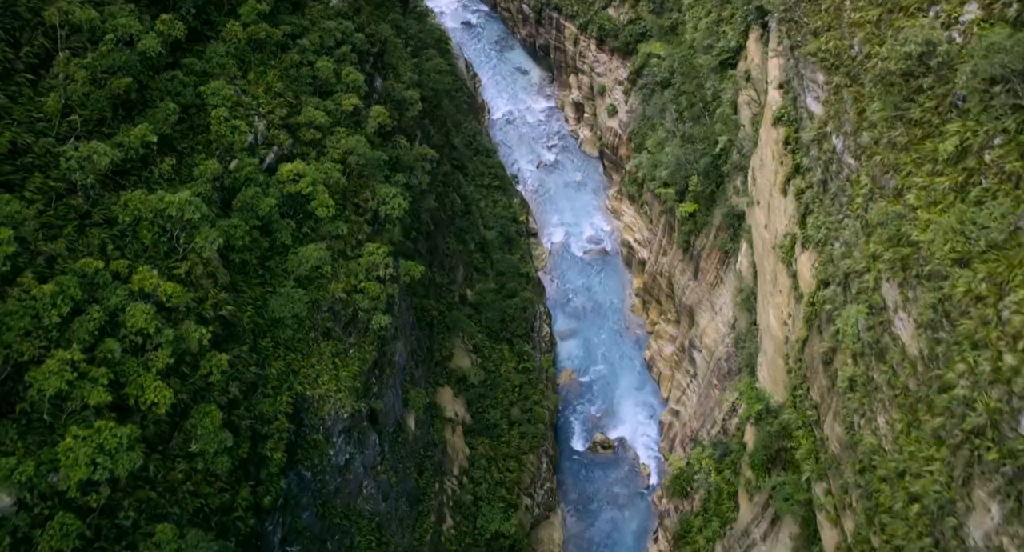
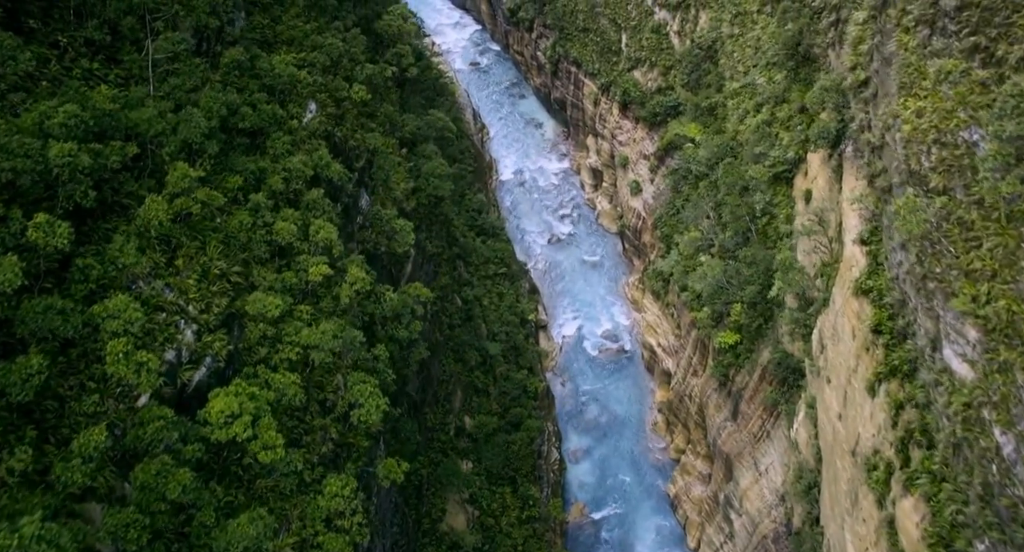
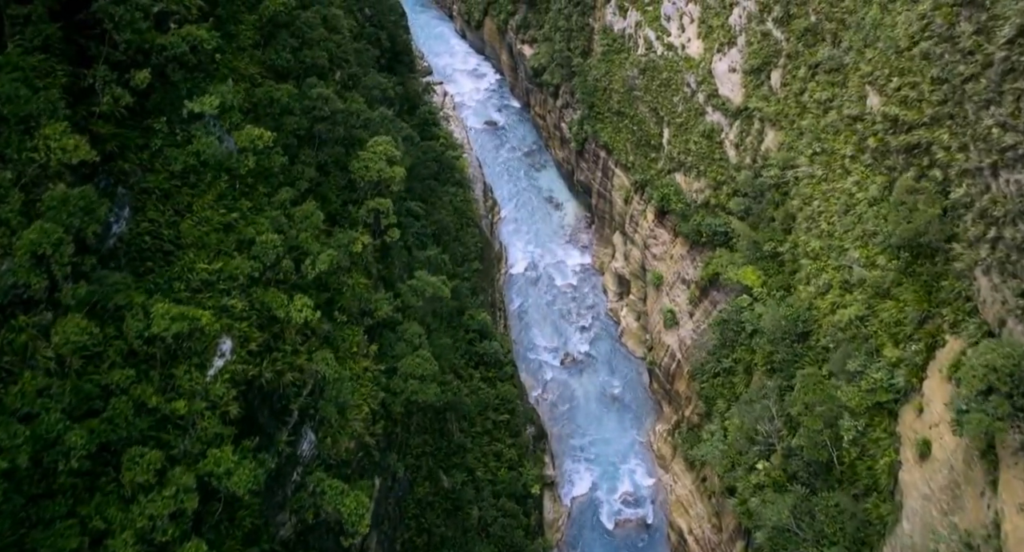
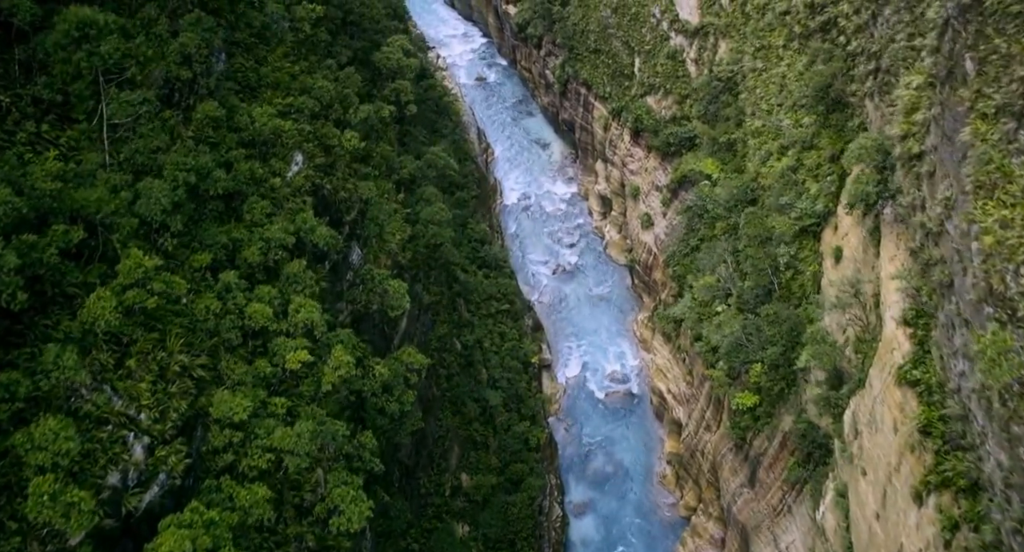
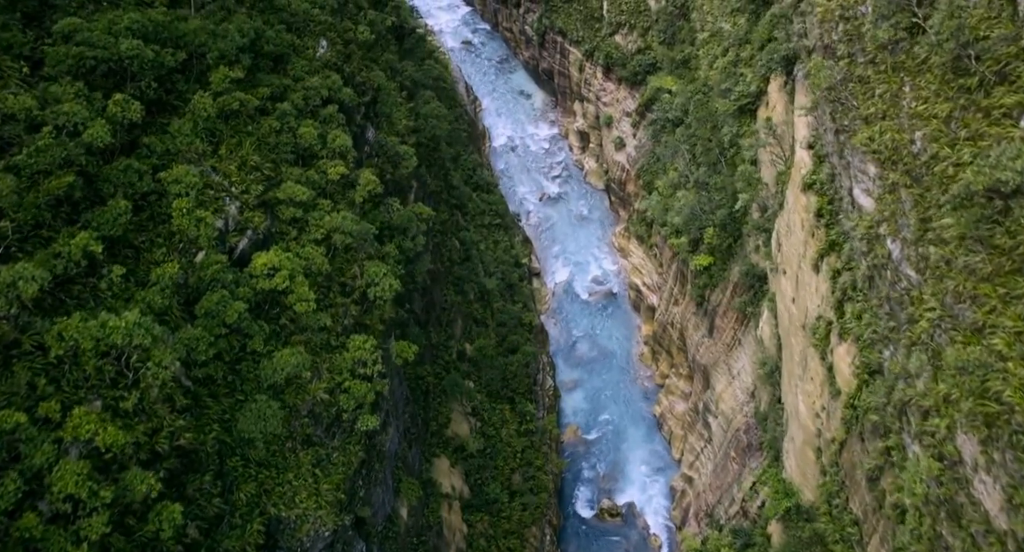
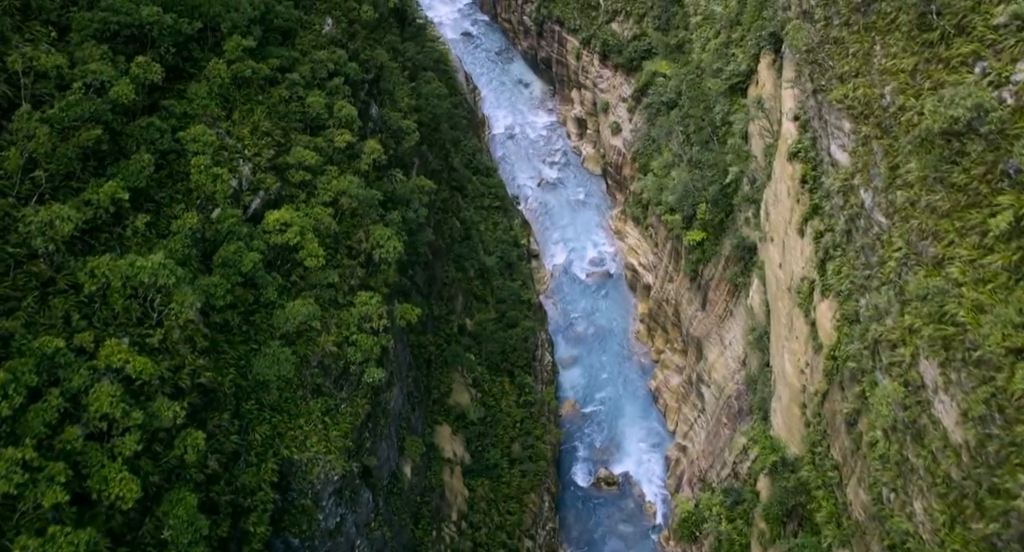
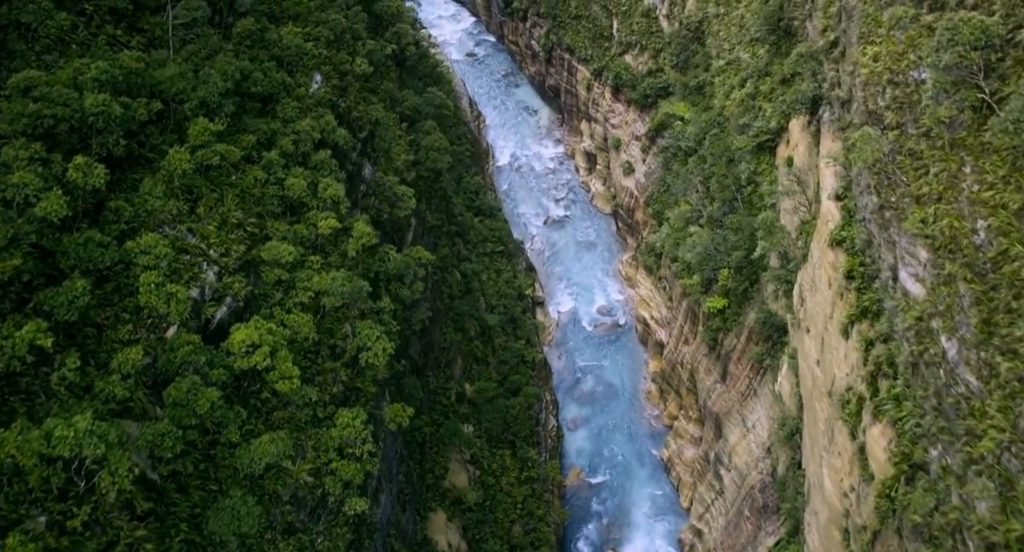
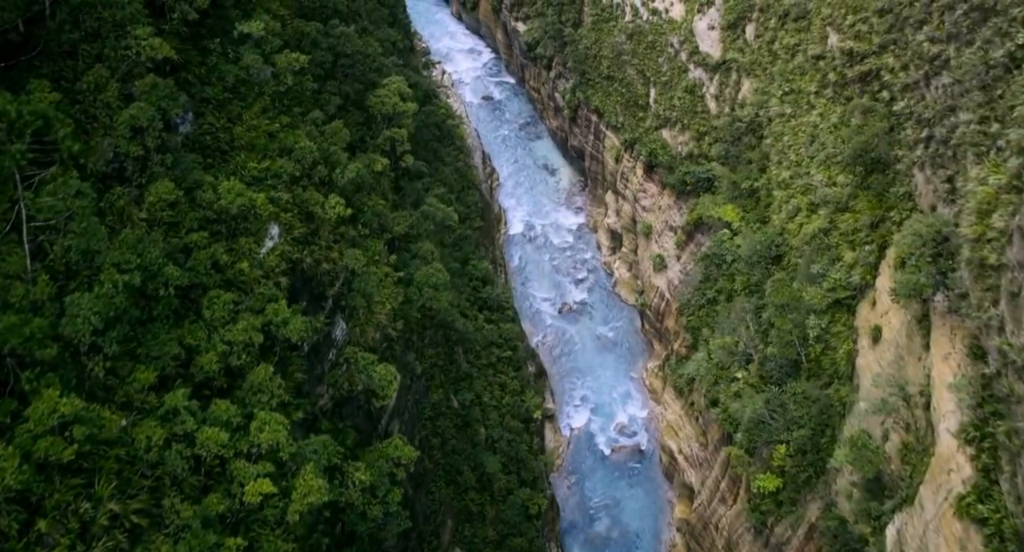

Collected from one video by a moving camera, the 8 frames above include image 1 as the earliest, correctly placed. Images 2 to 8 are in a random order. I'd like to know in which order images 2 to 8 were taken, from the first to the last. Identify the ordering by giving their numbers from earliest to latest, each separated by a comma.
6, 5, 7, 2, 4, 8, 3
